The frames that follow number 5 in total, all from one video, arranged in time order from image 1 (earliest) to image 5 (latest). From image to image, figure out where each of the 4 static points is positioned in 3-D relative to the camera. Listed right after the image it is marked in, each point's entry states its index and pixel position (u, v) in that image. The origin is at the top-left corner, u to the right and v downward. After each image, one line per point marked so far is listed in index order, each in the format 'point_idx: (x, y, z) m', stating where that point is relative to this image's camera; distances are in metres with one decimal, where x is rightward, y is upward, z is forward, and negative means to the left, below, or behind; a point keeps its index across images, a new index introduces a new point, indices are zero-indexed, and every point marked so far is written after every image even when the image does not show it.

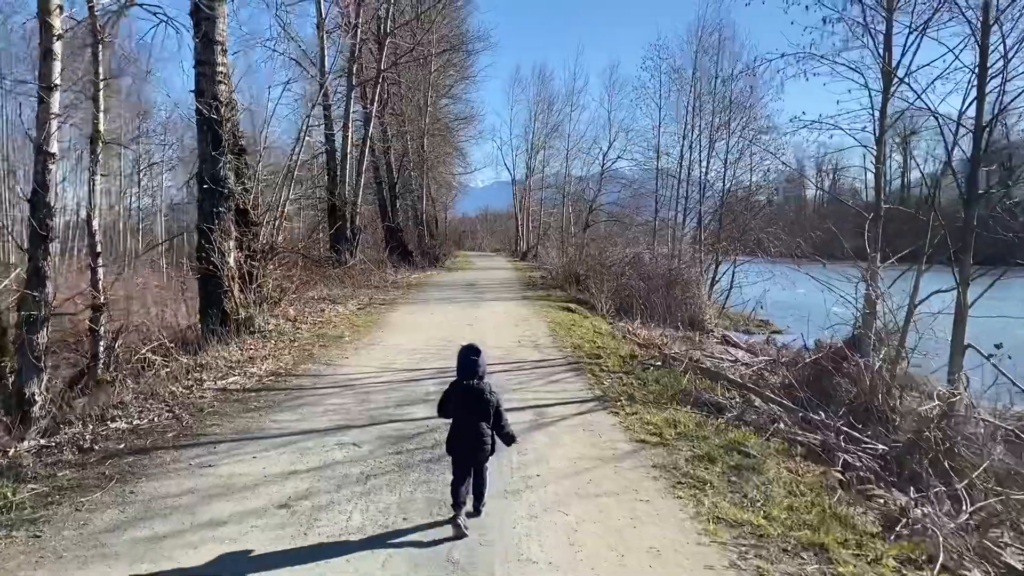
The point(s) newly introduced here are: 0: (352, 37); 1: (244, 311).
0: (-4.9, +7.7, +19.2) m
1: (-4.0, -0.3, +9.3) m
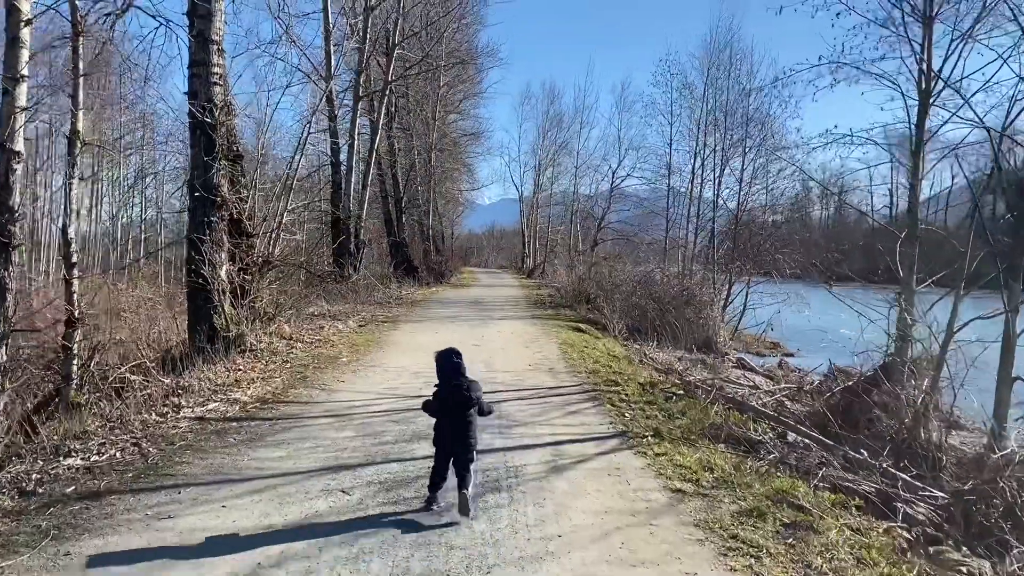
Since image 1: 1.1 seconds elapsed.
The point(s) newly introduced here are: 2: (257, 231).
0: (-4.6, +7.2, +18.8) m
1: (-3.9, -0.5, +8.7) m
2: (-3.9, +0.9, +9.7) m
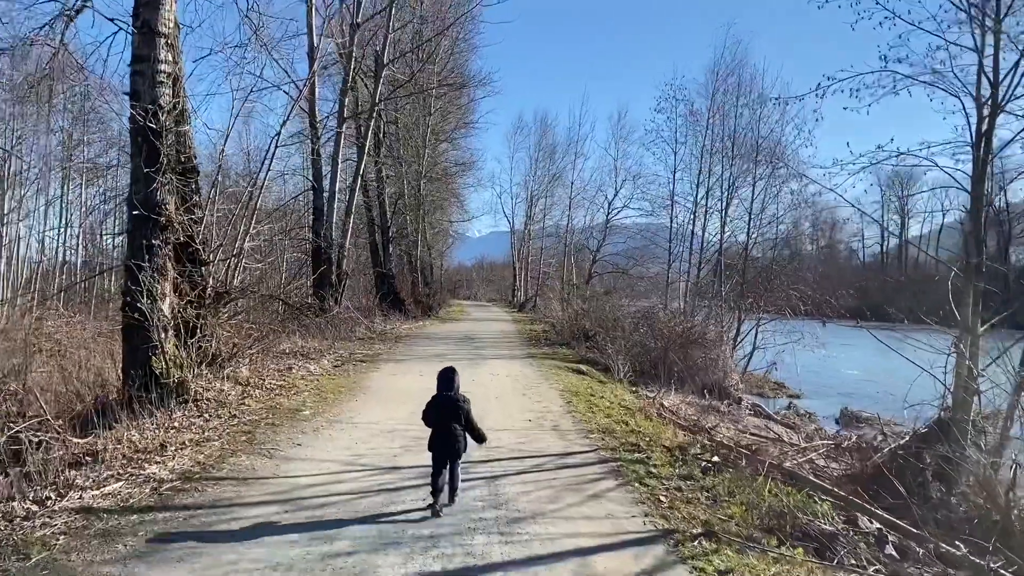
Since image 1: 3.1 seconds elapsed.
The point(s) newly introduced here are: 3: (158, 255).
0: (-4.7, +6.3, +17.7) m
1: (-3.9, -1.0, +7.3) m
2: (-4.0, +0.4, +8.3) m
3: (-4.1, +0.4, +7.2) m
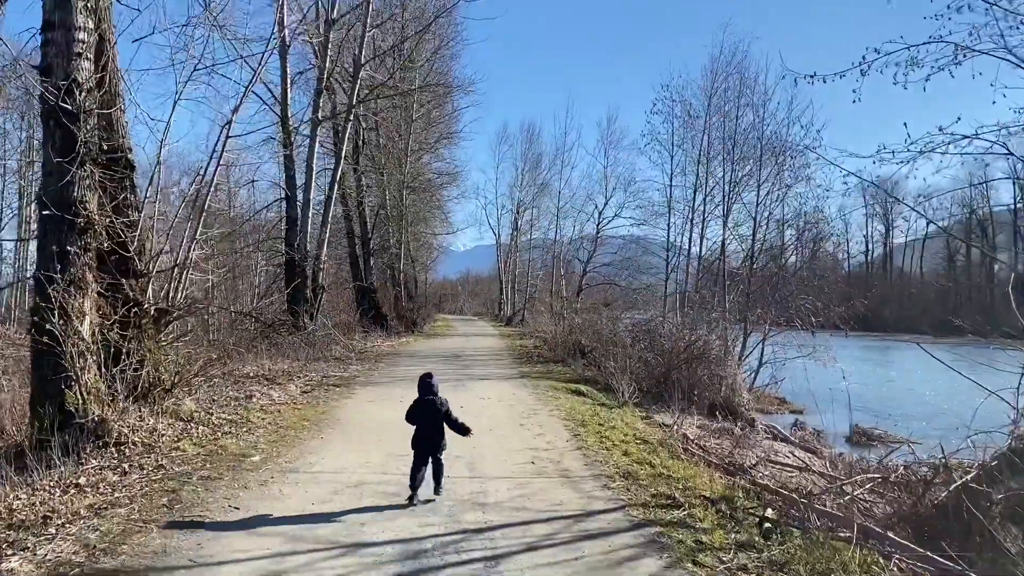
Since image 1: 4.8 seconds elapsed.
0: (-5.0, +5.9, +16.5) m
1: (-3.9, -1.1, +5.9) m
2: (-4.0, +0.2, +7.0) m
3: (-4.1, +0.2, +5.8) m
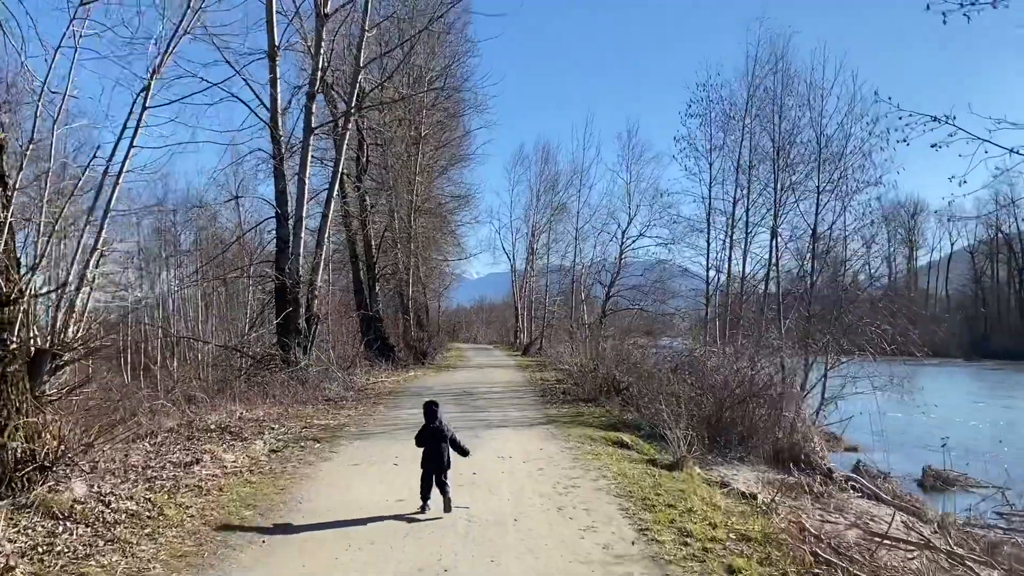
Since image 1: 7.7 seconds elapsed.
0: (-4.6, +5.2, +14.6) m
1: (-3.7, -1.3, +3.8) m
2: (-3.8, 0.0, +4.9) m
3: (-3.9, 0.0, +3.7) m
